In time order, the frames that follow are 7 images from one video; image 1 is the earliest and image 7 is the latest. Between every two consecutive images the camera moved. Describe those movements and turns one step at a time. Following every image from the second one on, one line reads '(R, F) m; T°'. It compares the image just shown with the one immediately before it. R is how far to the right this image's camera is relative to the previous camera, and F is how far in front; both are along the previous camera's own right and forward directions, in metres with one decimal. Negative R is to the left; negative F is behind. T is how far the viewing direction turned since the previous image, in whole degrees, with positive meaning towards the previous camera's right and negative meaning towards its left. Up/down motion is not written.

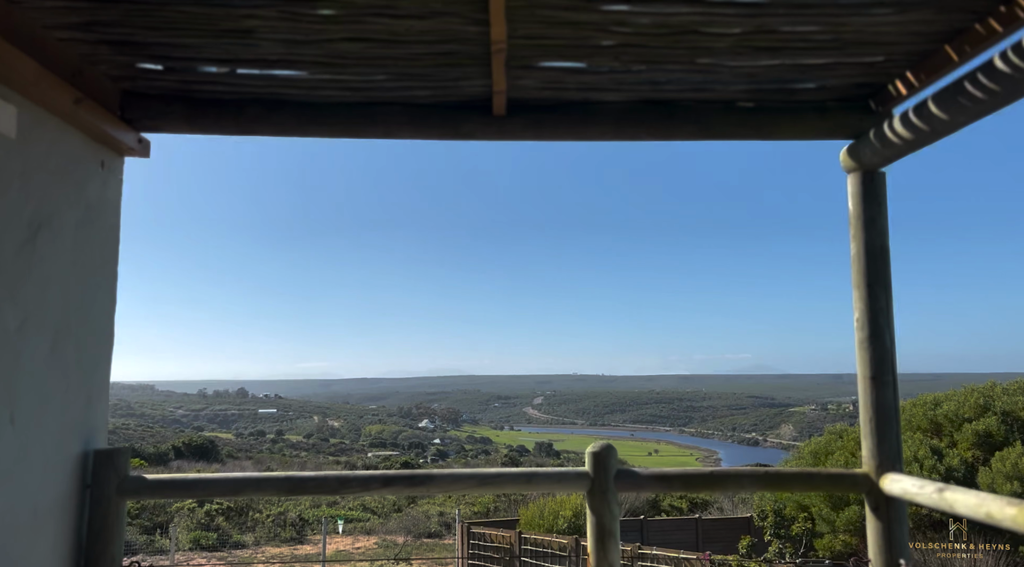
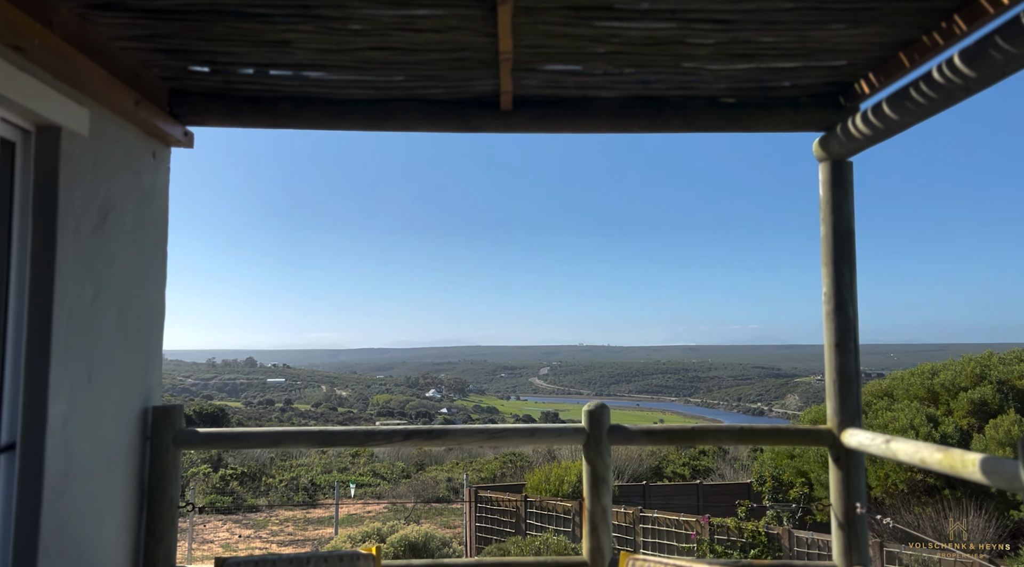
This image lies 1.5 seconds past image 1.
(0.0, -0.3) m; -1°
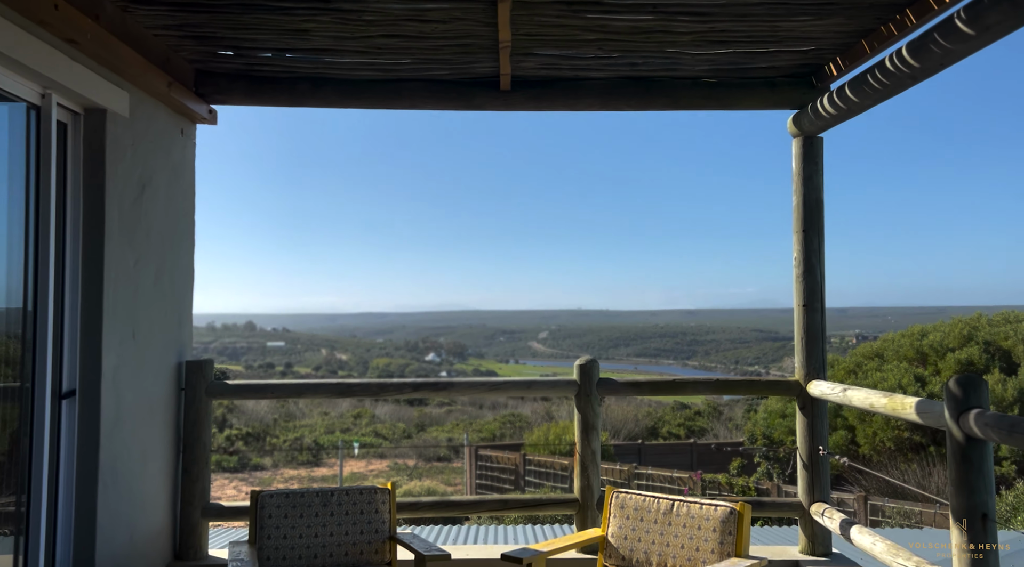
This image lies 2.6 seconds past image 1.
(0.0, -0.3) m; 0°
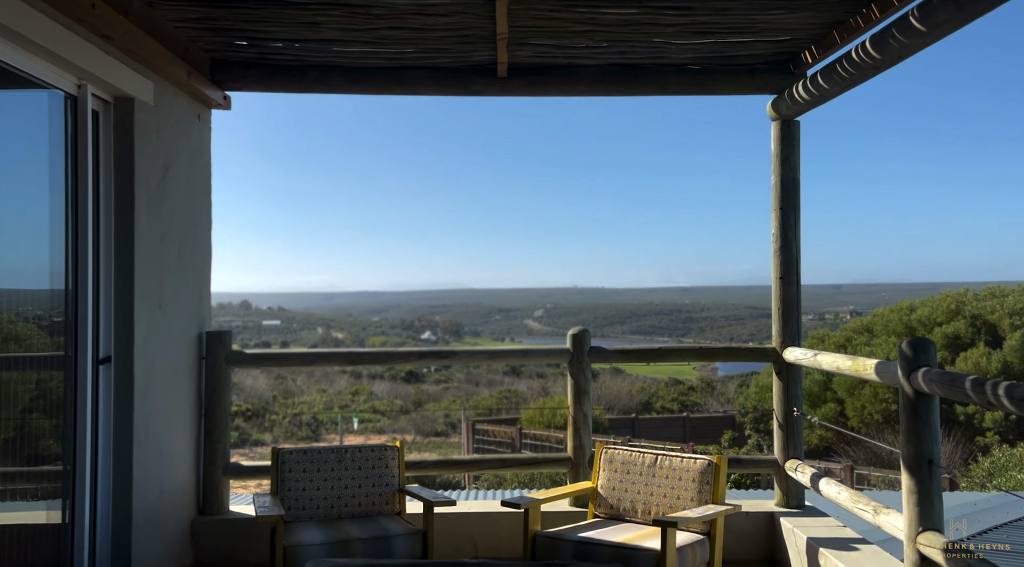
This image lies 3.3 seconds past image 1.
(0.0, -0.2) m; 0°
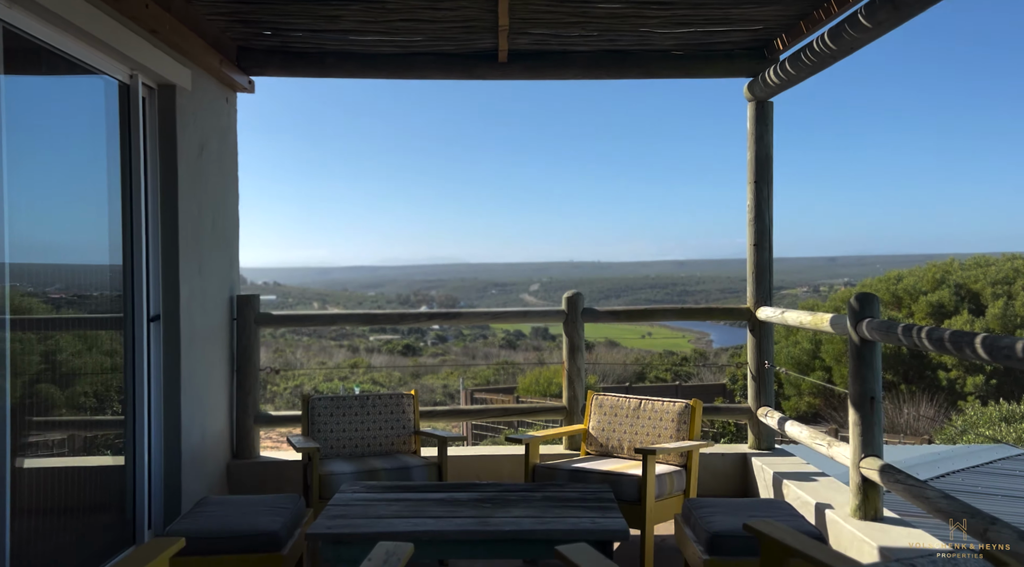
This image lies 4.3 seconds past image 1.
(0.0, -0.4) m; 0°
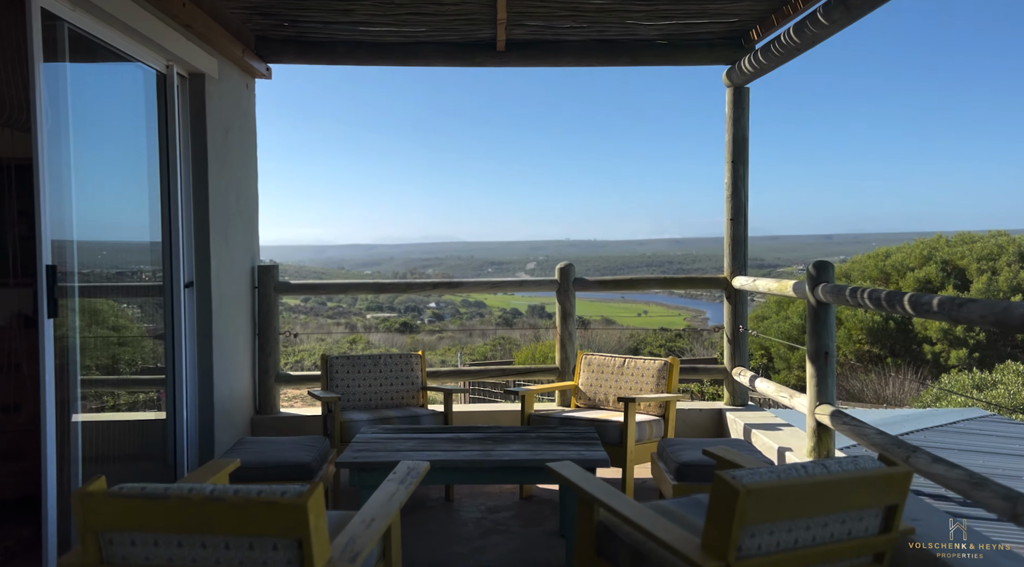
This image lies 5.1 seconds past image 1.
(0.0, -0.4) m; 0°
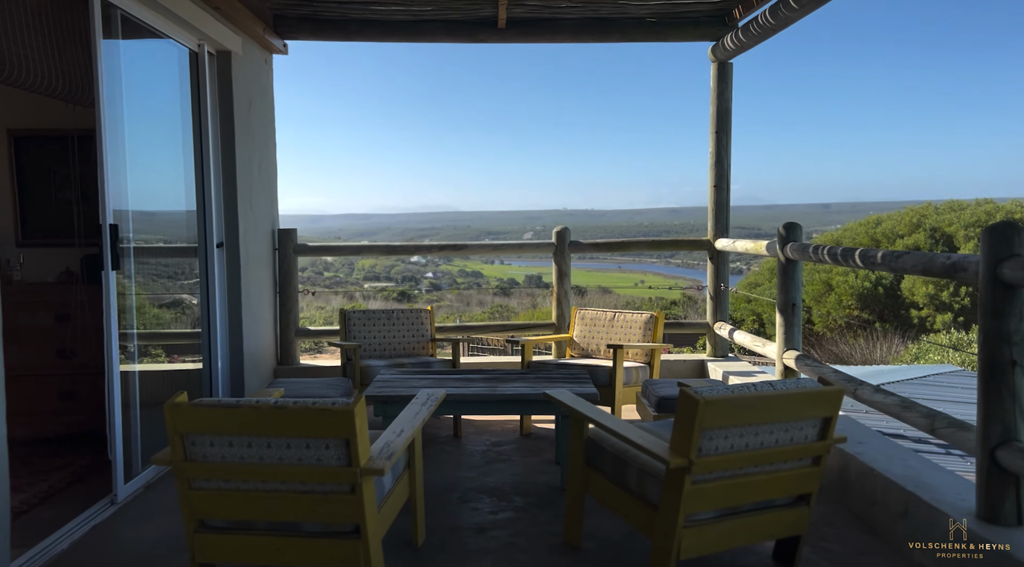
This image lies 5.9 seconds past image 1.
(0.0, -0.4) m; 0°
